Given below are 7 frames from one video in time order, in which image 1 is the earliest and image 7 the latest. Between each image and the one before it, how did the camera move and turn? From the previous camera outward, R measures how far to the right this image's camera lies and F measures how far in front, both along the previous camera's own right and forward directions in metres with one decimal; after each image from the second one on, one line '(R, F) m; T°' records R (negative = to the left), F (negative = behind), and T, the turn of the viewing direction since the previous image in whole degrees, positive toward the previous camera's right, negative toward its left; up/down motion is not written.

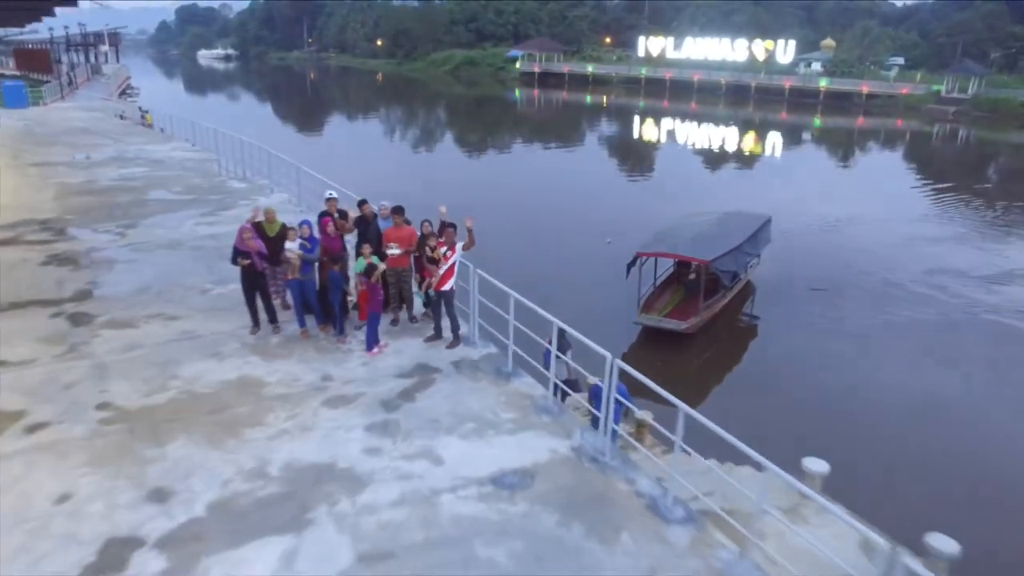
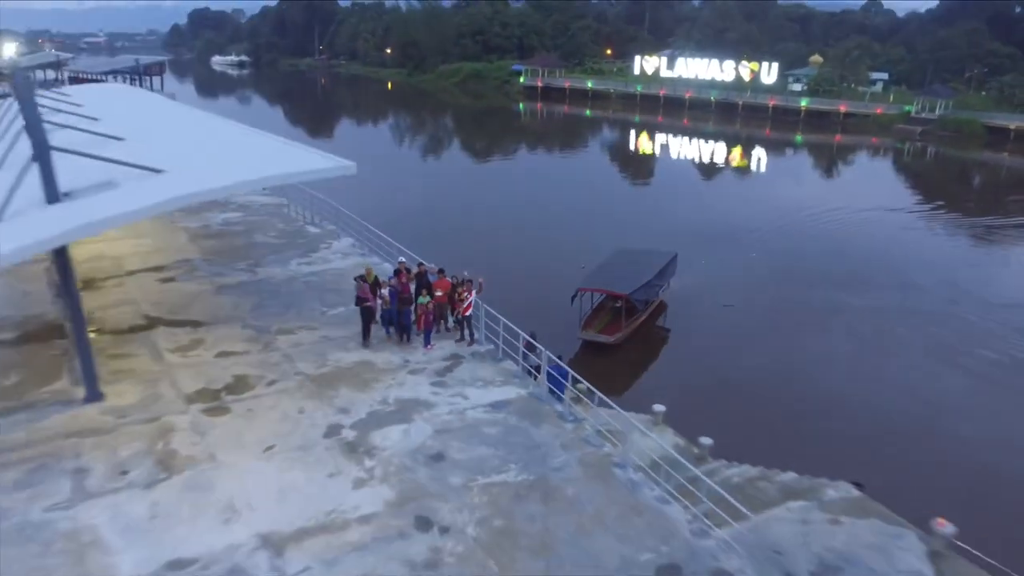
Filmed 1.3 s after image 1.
(+0.2, -3.7) m; 0°
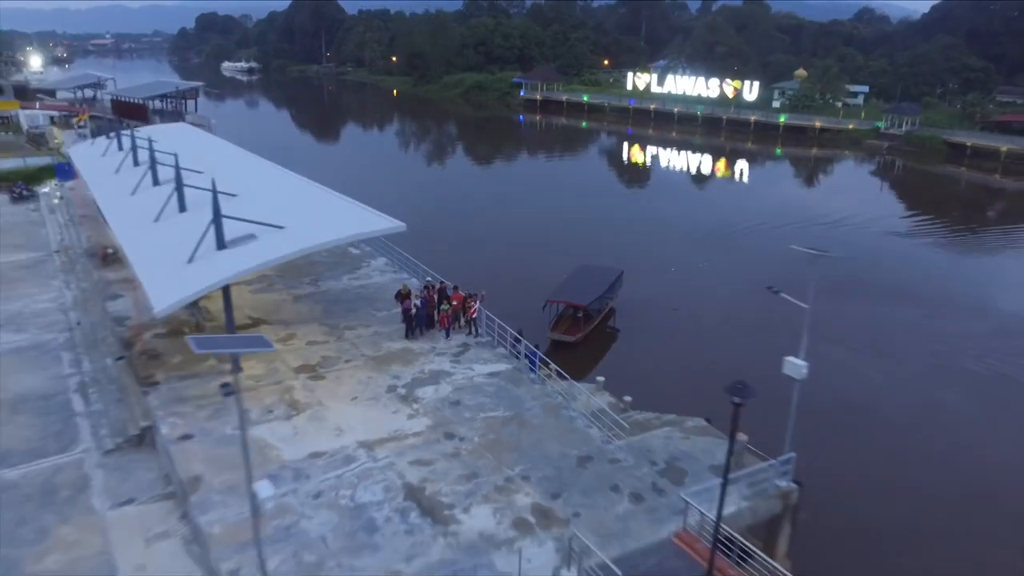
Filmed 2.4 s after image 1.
(+0.2, -3.9) m; 0°
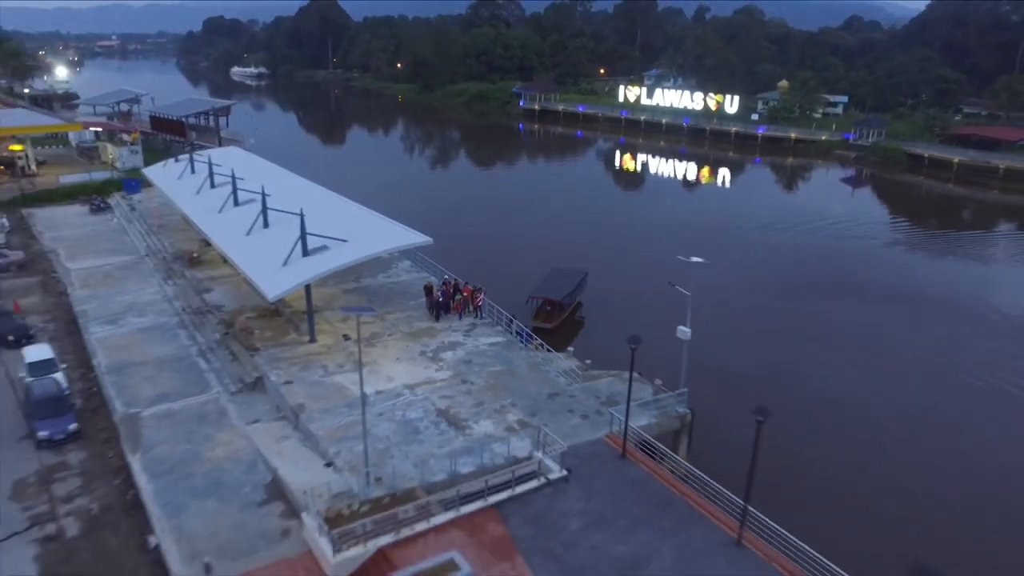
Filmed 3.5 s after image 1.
(+0.1, -4.5) m; 0°
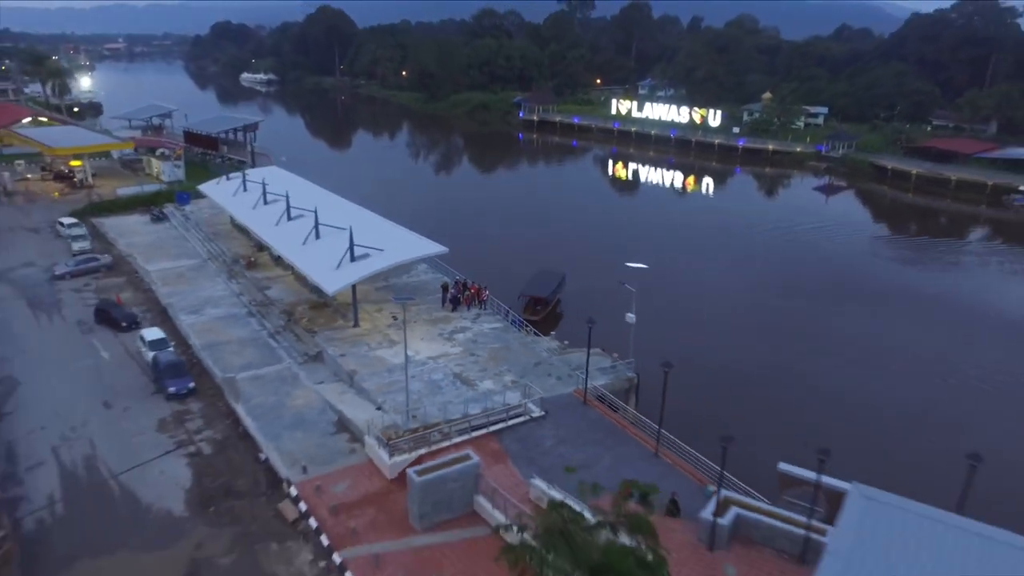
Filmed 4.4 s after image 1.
(+0.1, -4.7) m; 0°
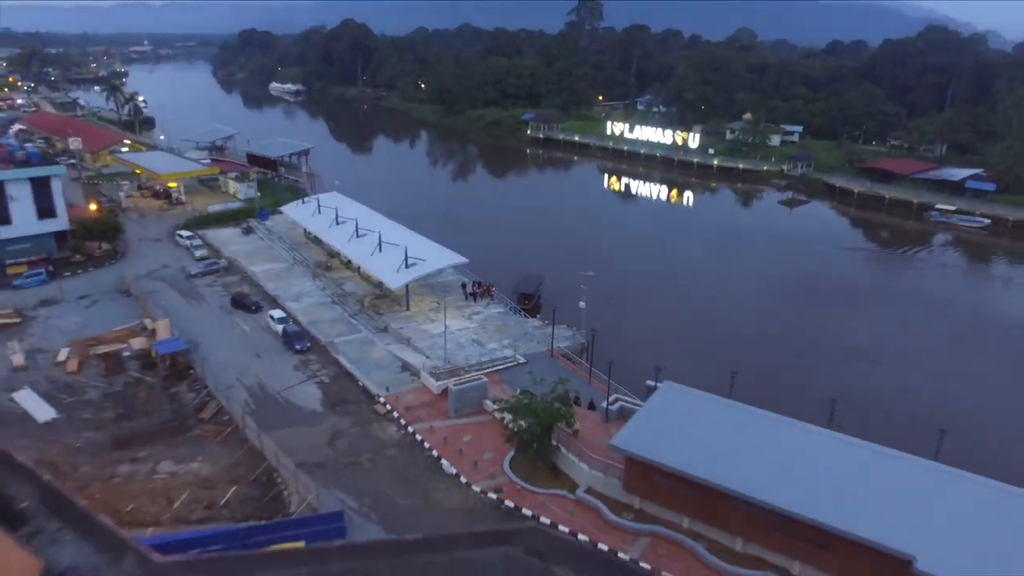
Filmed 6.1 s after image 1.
(+0.6, -10.2) m; -1°
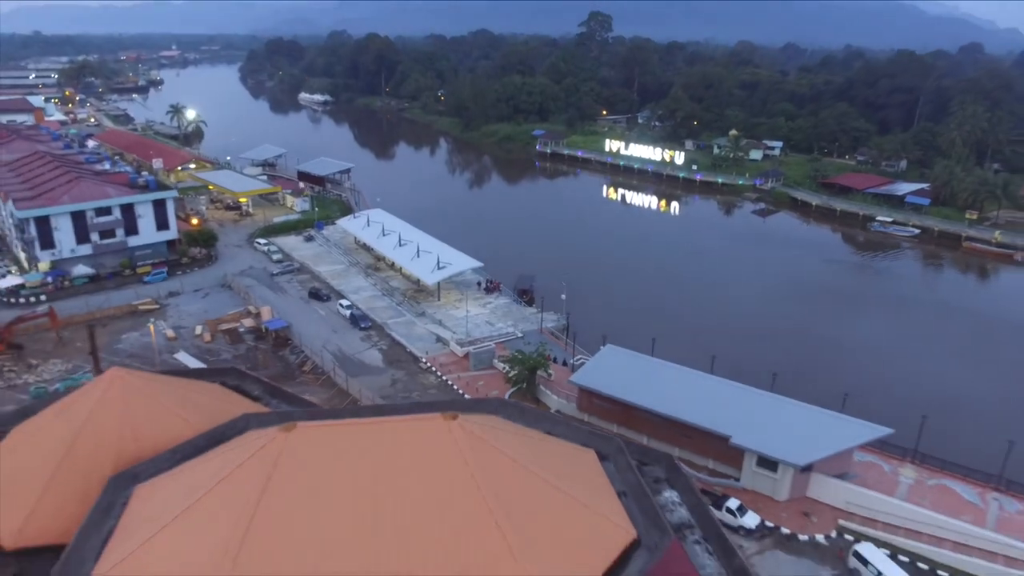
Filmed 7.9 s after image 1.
(+0.7, -10.9) m; -1°
